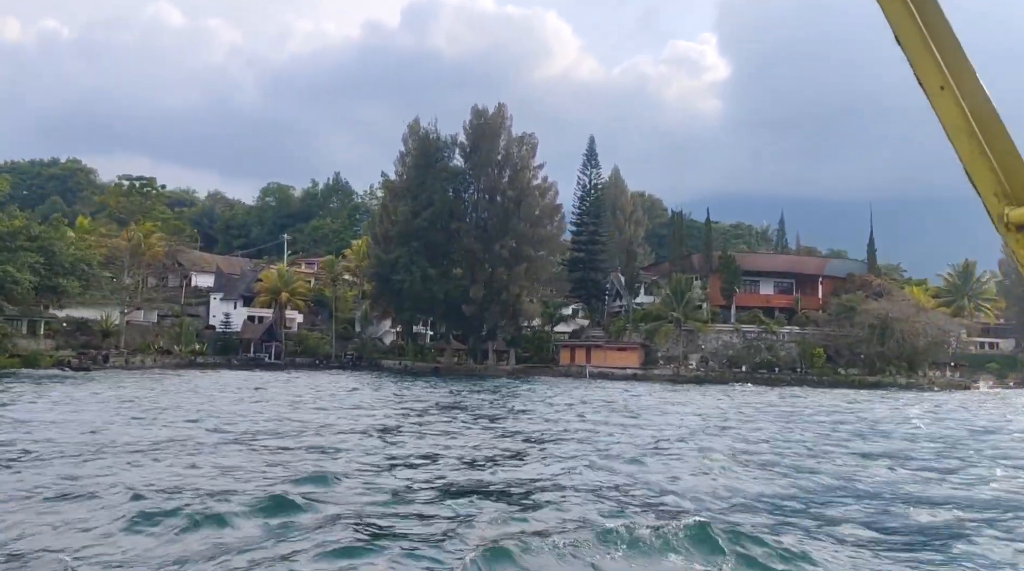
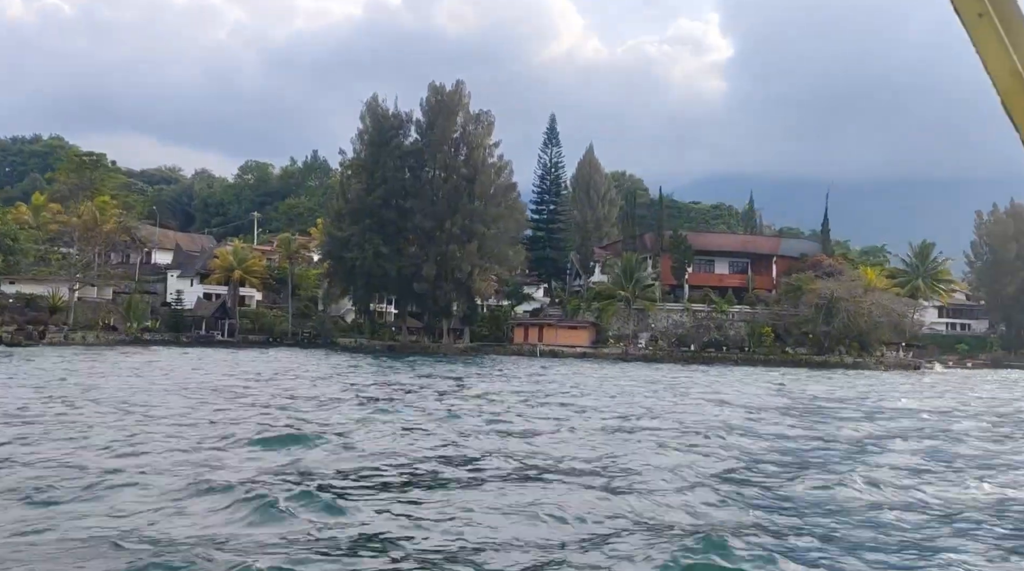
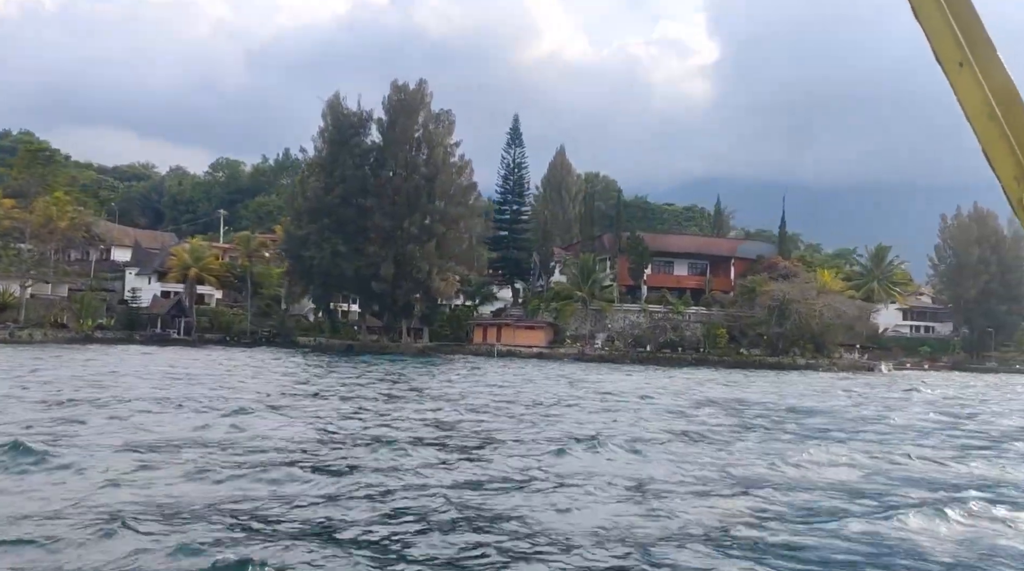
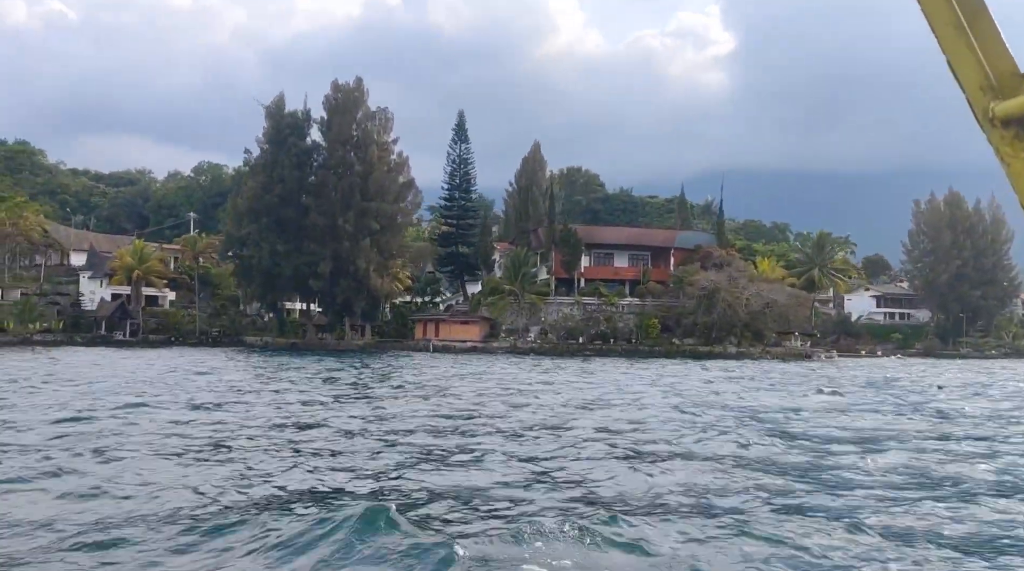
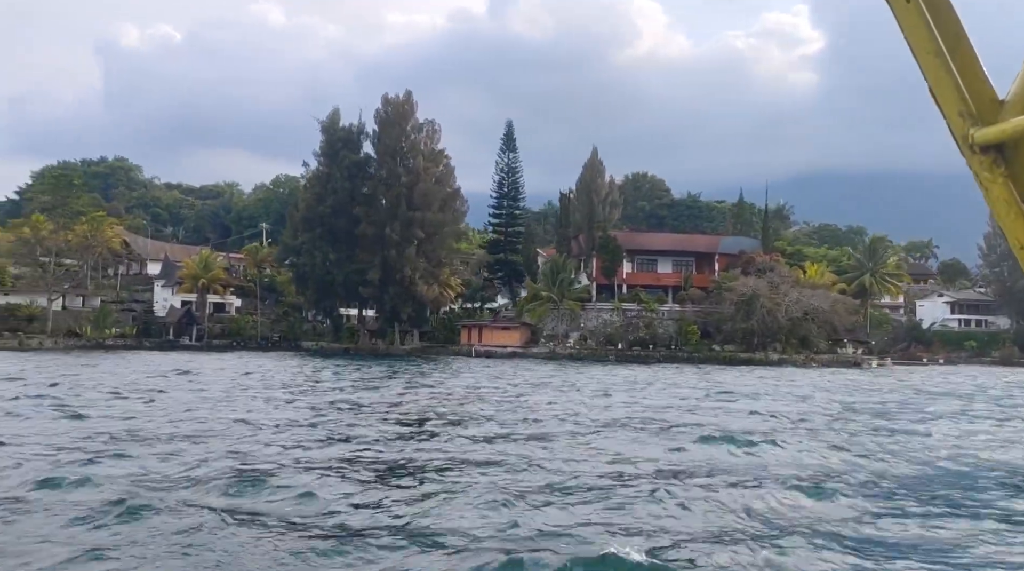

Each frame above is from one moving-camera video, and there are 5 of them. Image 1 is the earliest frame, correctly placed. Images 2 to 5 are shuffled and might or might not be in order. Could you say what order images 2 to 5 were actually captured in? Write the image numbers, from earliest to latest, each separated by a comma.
2, 3, 4, 5
